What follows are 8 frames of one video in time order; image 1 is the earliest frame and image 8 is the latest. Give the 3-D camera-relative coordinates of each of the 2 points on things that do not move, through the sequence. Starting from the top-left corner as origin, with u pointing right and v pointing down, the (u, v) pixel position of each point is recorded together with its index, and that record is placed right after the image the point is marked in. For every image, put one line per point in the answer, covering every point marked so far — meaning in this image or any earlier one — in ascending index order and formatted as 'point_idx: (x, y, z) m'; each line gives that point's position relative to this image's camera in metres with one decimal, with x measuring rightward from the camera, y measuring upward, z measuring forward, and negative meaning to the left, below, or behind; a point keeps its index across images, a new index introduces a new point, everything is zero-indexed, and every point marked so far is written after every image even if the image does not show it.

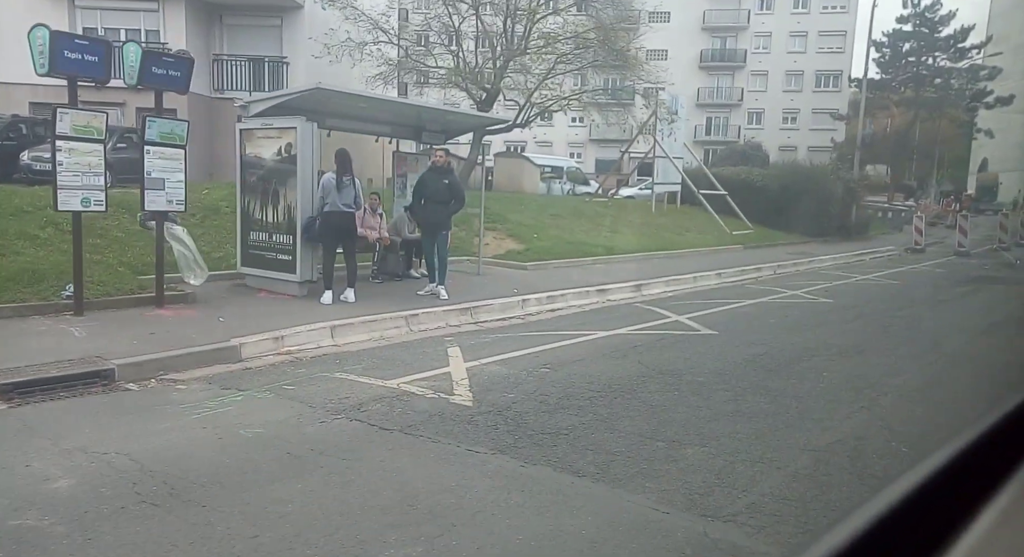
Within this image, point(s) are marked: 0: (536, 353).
0: (+0.2, -0.6, +5.7) m
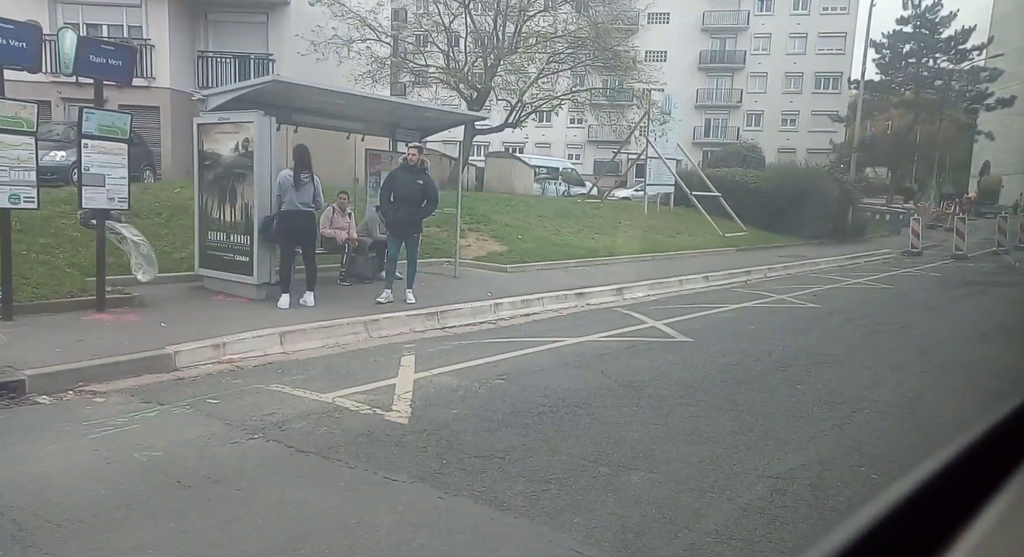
0: (-0.1, -0.7, +5.3) m
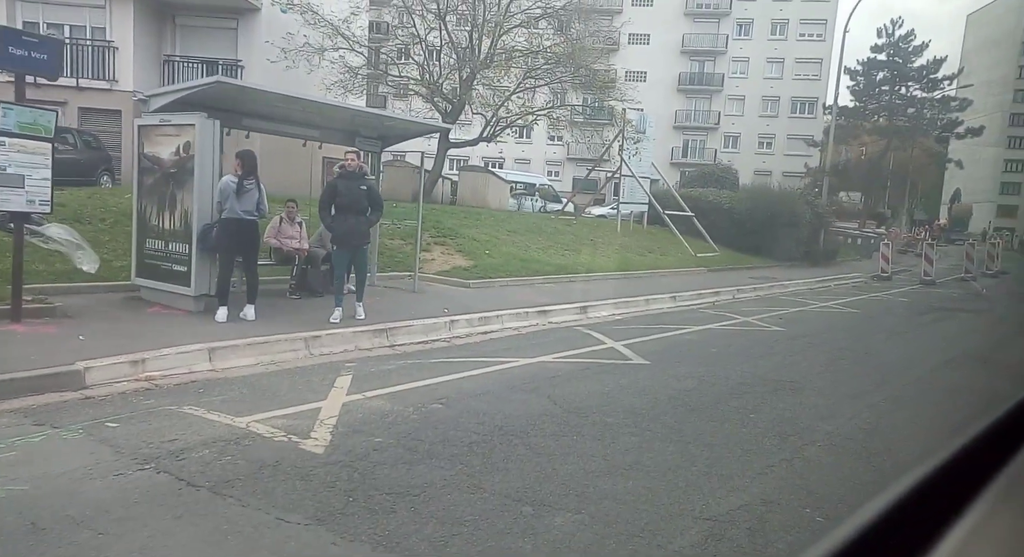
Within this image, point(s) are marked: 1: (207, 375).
0: (-0.6, -0.8, +5.0) m
1: (-2.4, -0.7, +4.9) m
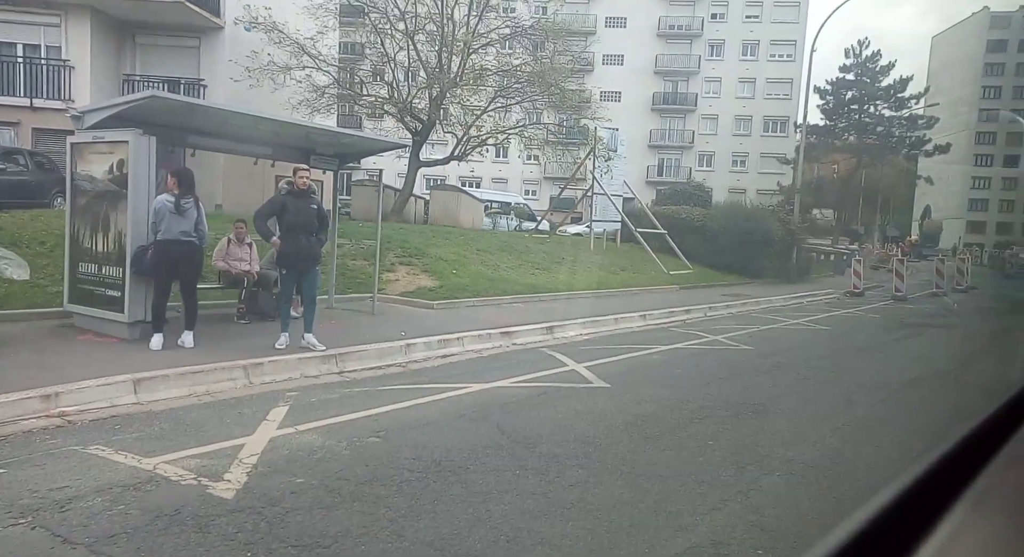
0: (-1.0, -1.0, +4.7) m
1: (-2.7, -0.9, +4.6) m
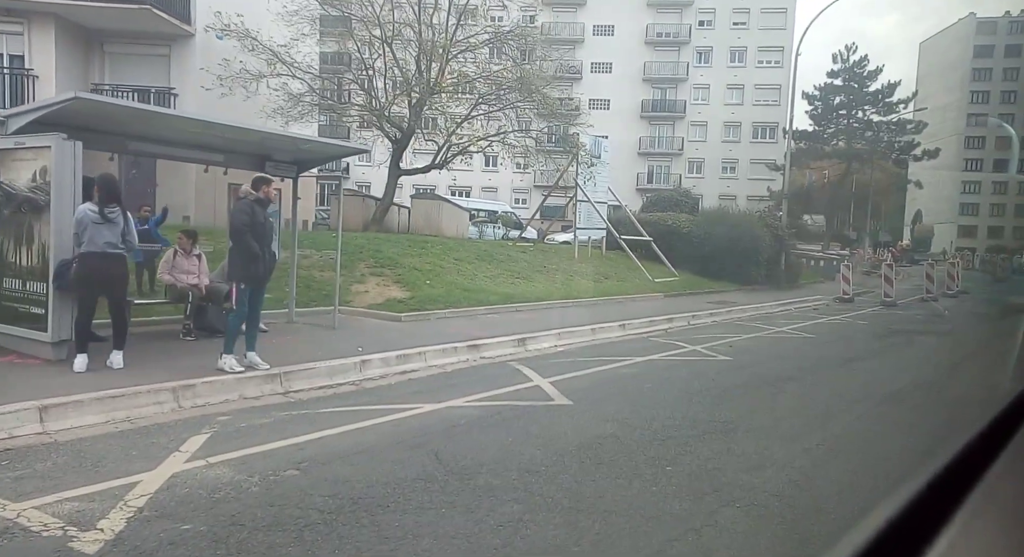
0: (-1.4, -1.1, +4.3) m
1: (-3.1, -1.0, +4.2) m
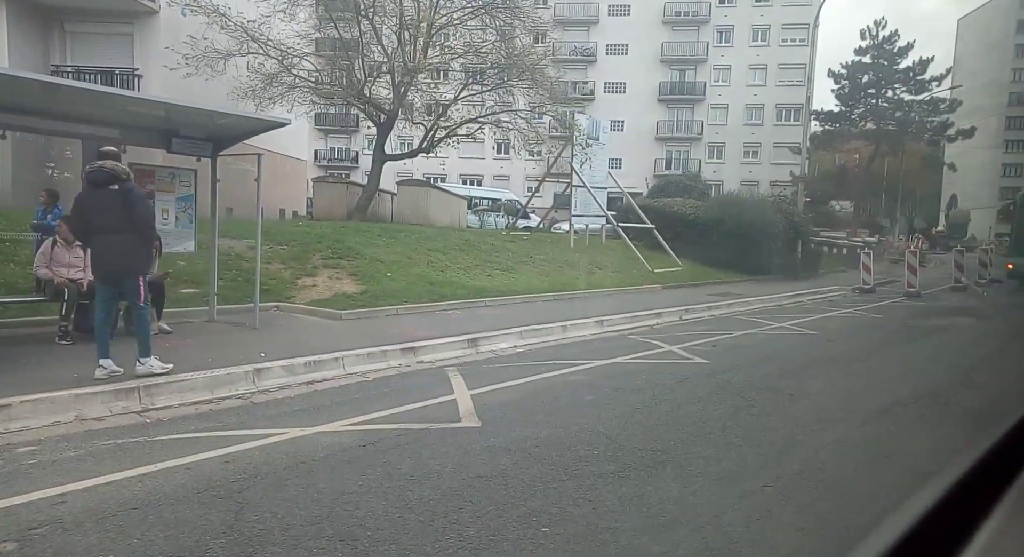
0: (-2.2, -1.1, +3.4) m
1: (-4.0, -1.1, +3.3) m
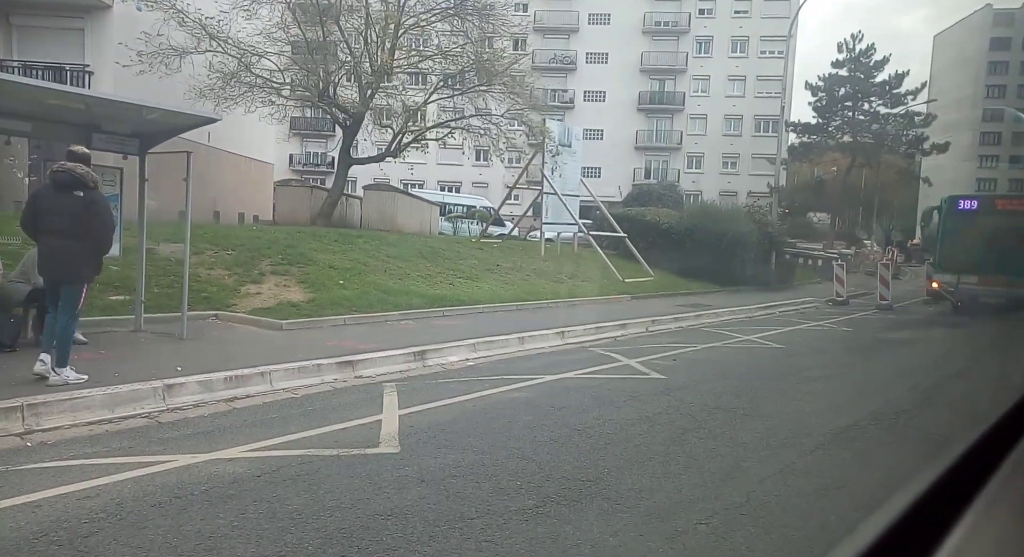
0: (-2.7, -1.1, +2.9) m
1: (-4.5, -1.1, +2.7) m
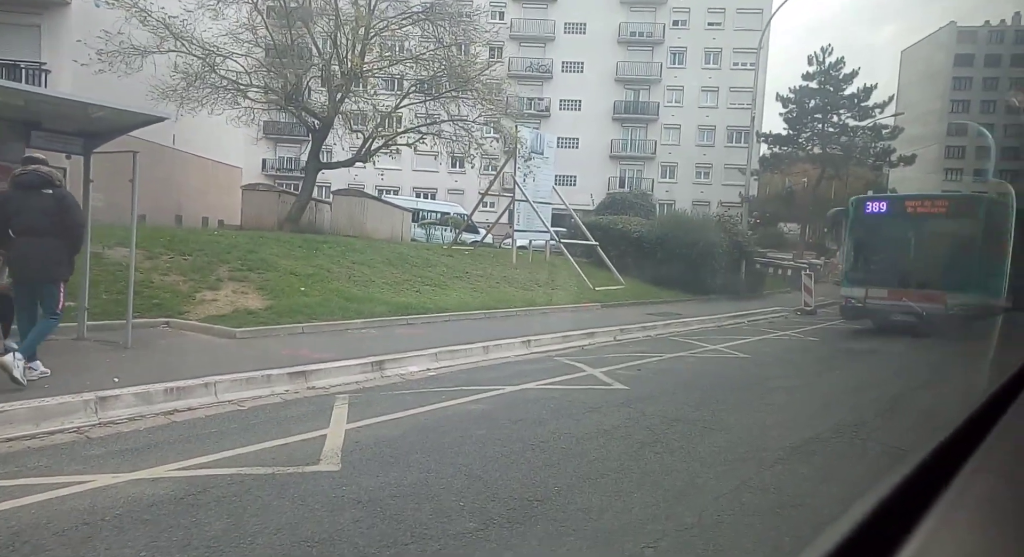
0: (-3.0, -1.1, +2.6) m
1: (-4.7, -1.1, +2.4) m
